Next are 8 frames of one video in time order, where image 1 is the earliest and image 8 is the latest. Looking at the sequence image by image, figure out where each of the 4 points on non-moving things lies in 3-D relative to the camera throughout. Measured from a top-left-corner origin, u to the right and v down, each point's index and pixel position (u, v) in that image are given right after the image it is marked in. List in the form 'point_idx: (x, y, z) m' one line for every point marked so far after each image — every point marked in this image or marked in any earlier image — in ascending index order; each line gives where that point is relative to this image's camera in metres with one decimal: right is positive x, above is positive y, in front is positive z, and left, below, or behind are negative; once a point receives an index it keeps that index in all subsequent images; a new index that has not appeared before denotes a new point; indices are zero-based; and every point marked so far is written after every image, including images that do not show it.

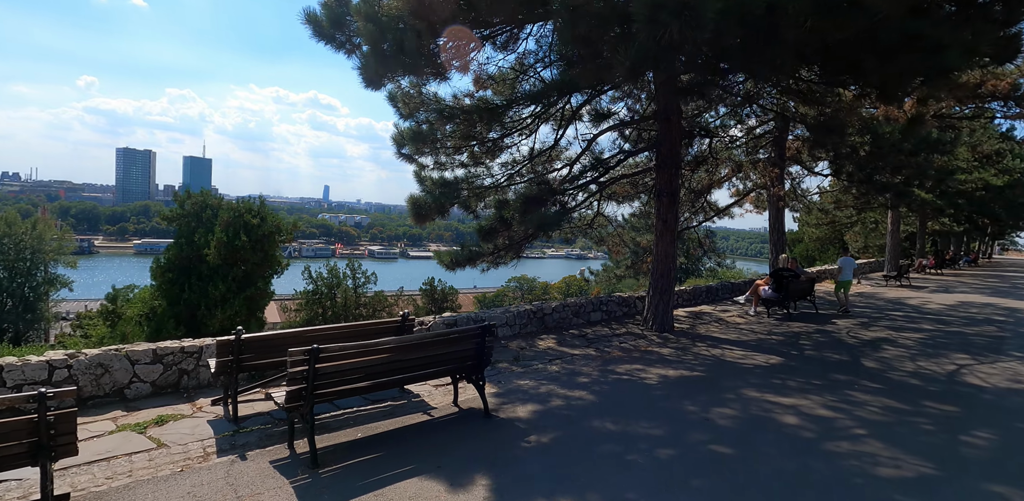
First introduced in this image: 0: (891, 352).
0: (+5.2, -1.4, +7.0) m
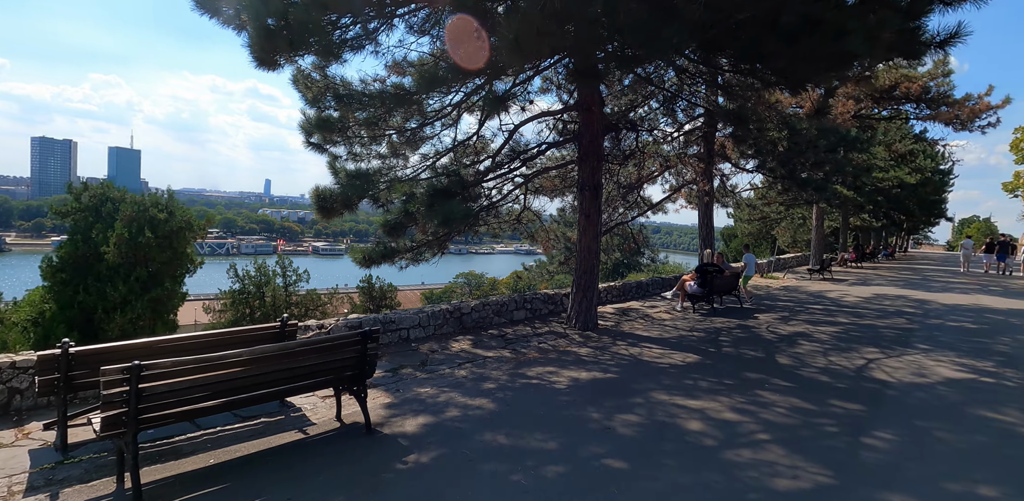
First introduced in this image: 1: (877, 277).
0: (+4.0, -1.3, +6.9) m
1: (+12.8, -0.9, +17.8) m
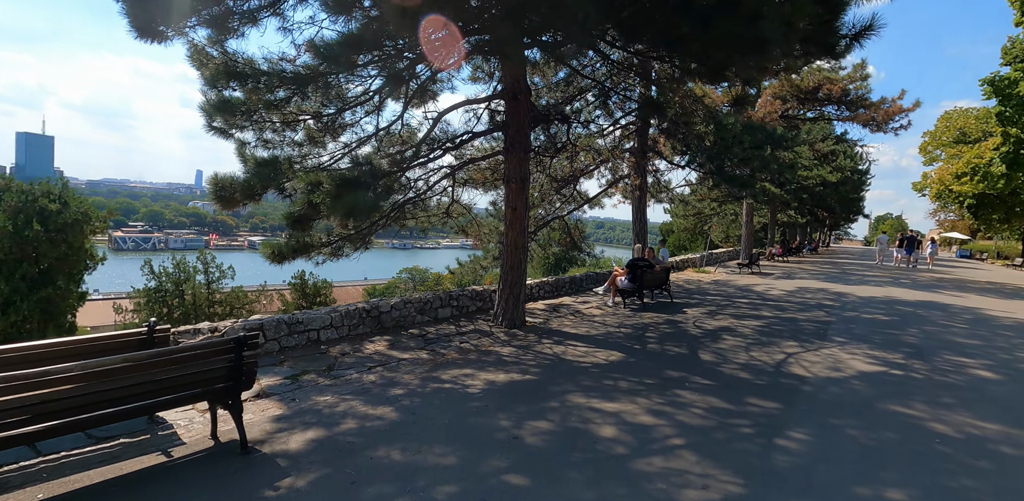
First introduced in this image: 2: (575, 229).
0: (+2.9, -1.2, +6.9) m
1: (+10.5, -0.7, +18.6) m
2: (+1.9, +0.7, +15.7) m
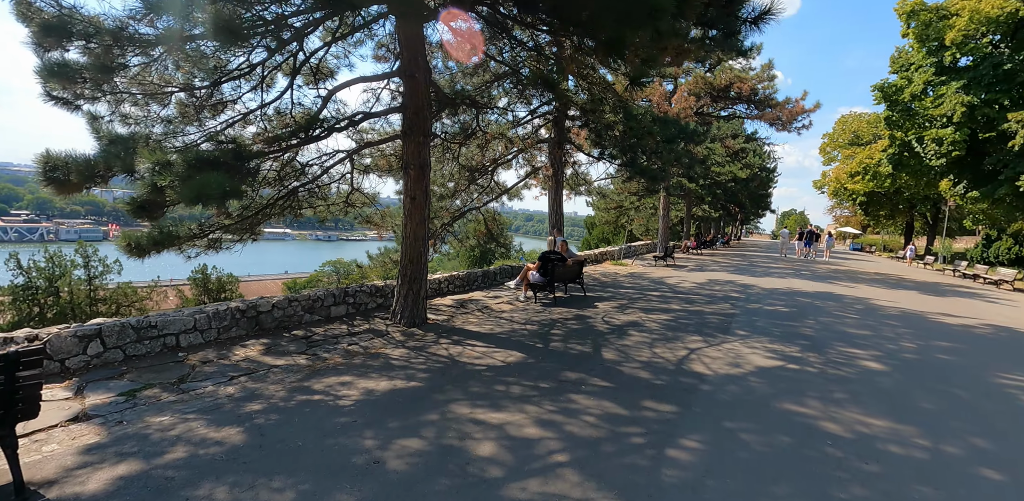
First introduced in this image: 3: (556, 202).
0: (+1.6, -1.1, +6.6) m
1: (+7.6, -0.5, +19.2) m
2: (-0.6, +0.9, +15.2) m
3: (+1.1, +1.3, +13.0) m
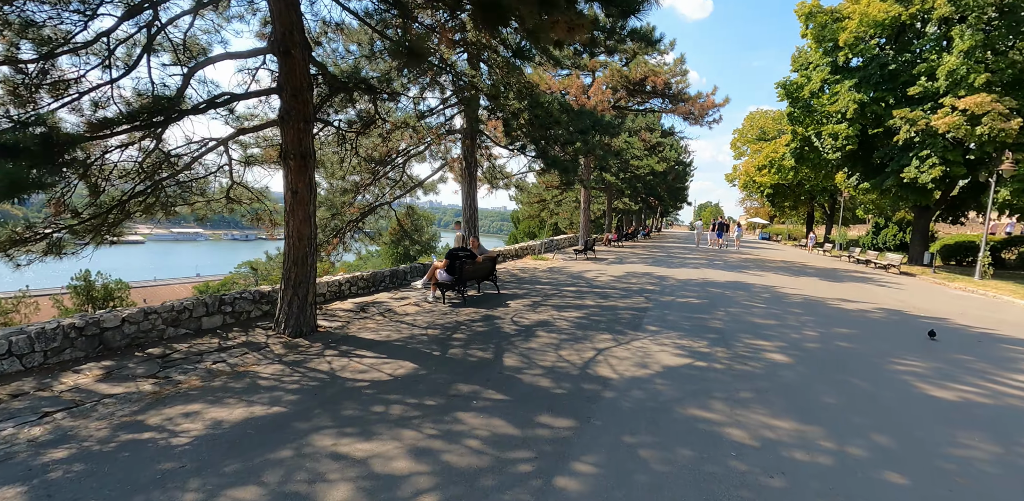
0: (+0.3, -1.1, +6.1) m
1: (+4.6, -0.2, +19.4) m
2: (-3.0, +1.0, +14.3) m
3: (-1.0, +1.4, +12.4) m
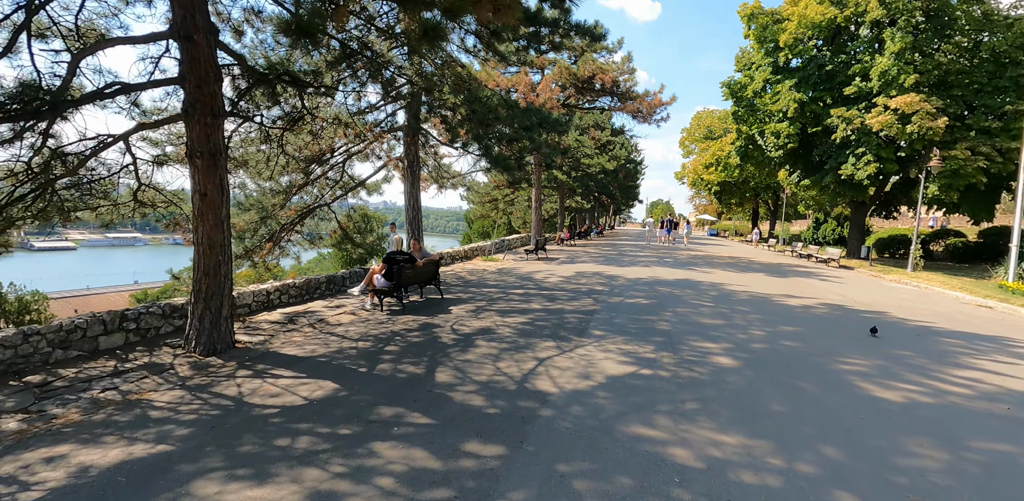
0: (-0.4, -1.1, +5.7) m
1: (+2.8, -0.1, +19.3) m
2: (-4.4, +0.8, +13.6) m
3: (-2.3, +1.3, +11.8) m
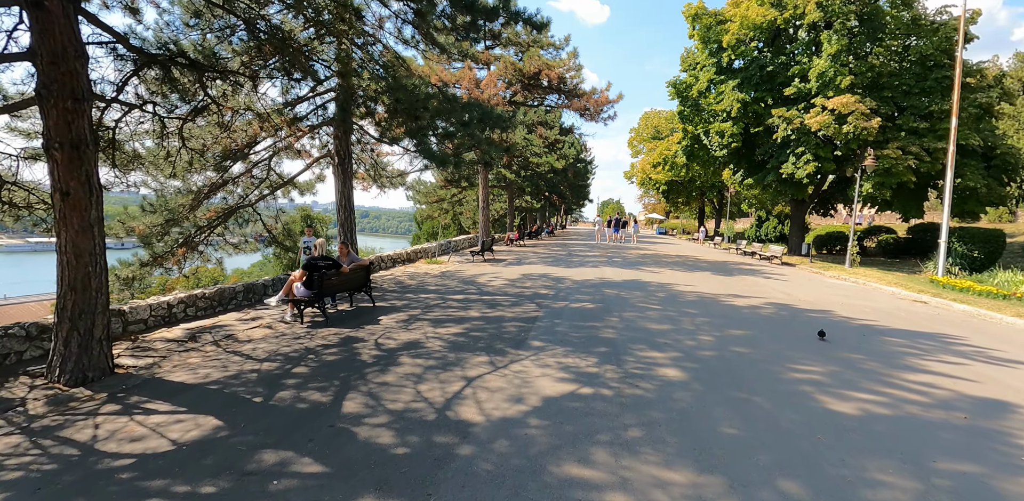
0: (-1.1, -1.2, +5.0) m
1: (+0.8, -0.2, +18.8) m
2: (-5.8, +0.7, +12.5) m
3: (-3.6, +1.2, +10.9) m
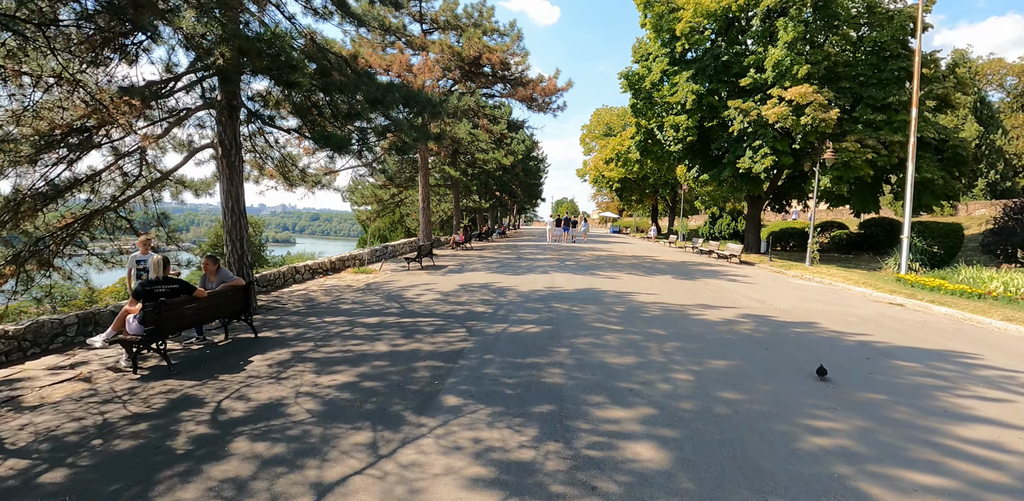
0: (-1.8, -1.4, +3.1) m
1: (-1.1, -0.3, +17.0) m
2: (-7.2, +0.5, +10.2) m
3: (-4.8, +1.0, +8.8) m
